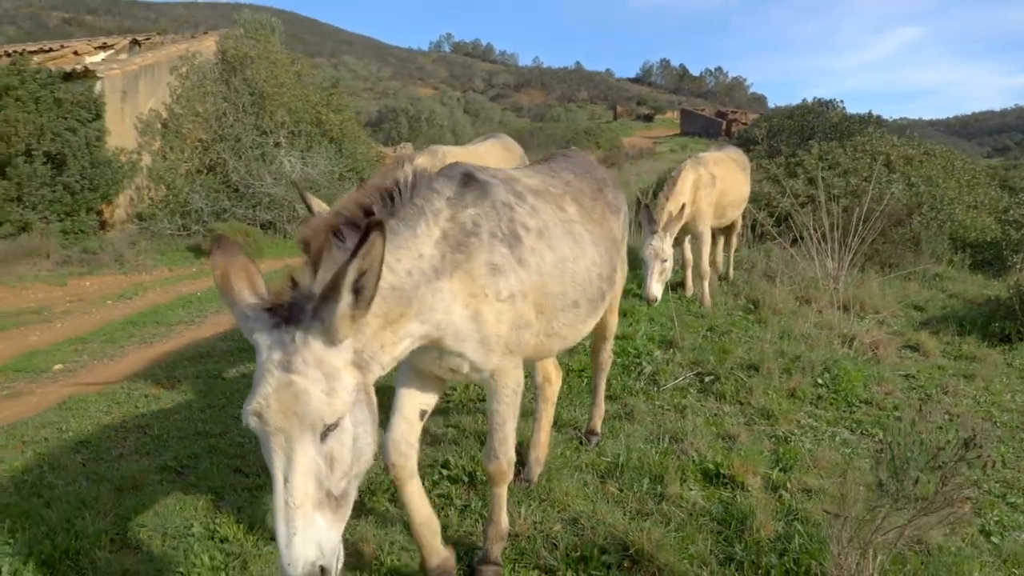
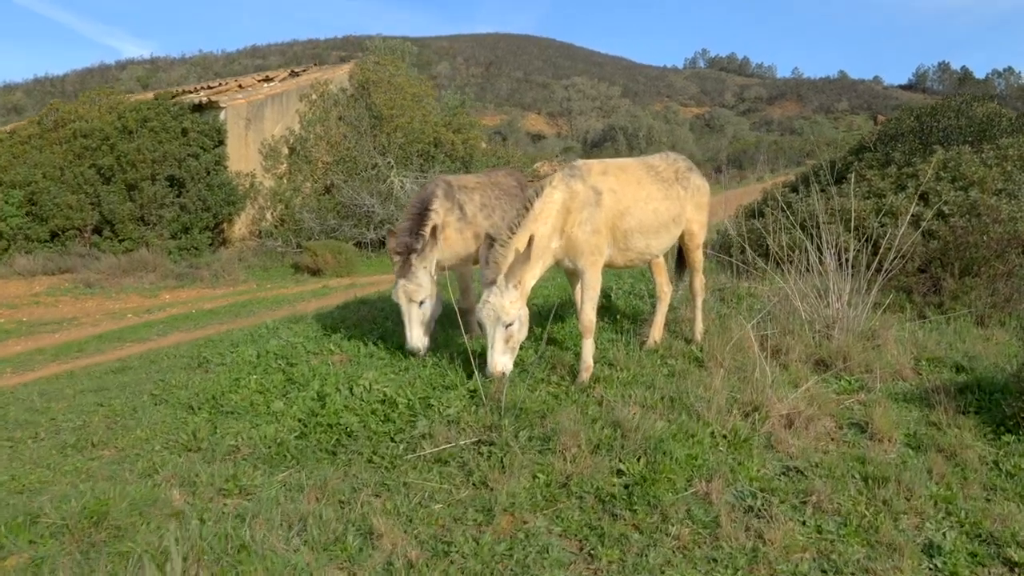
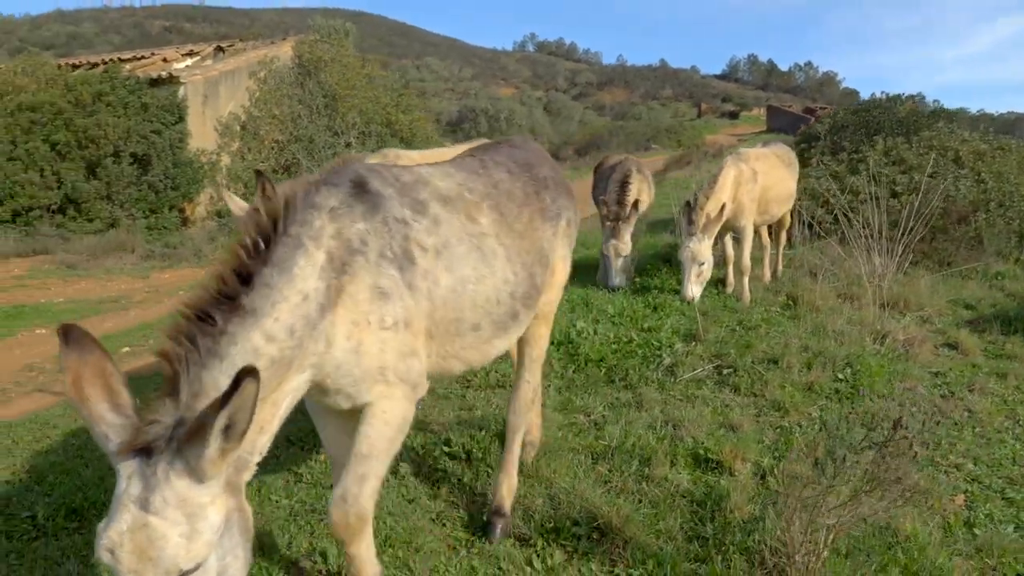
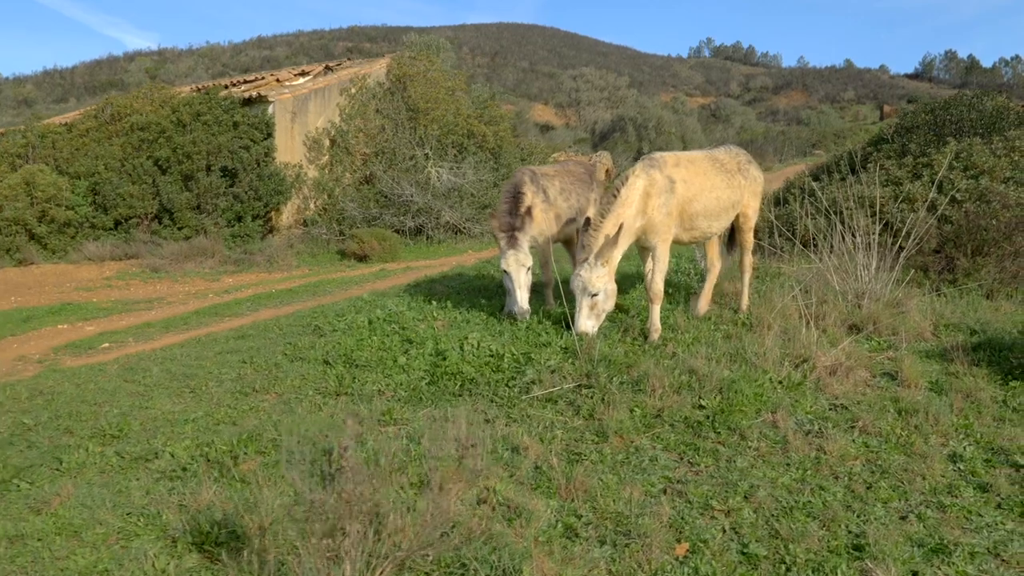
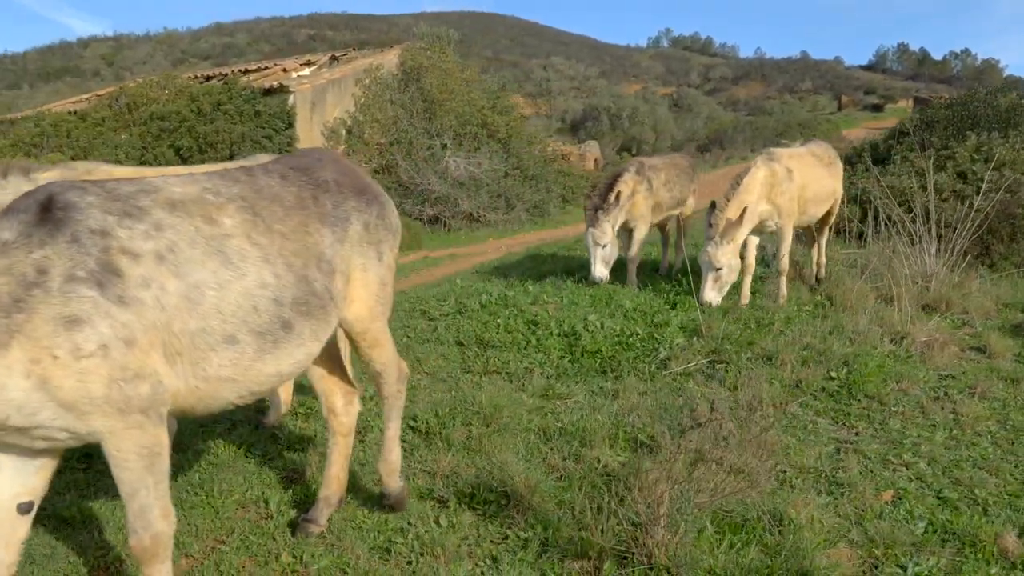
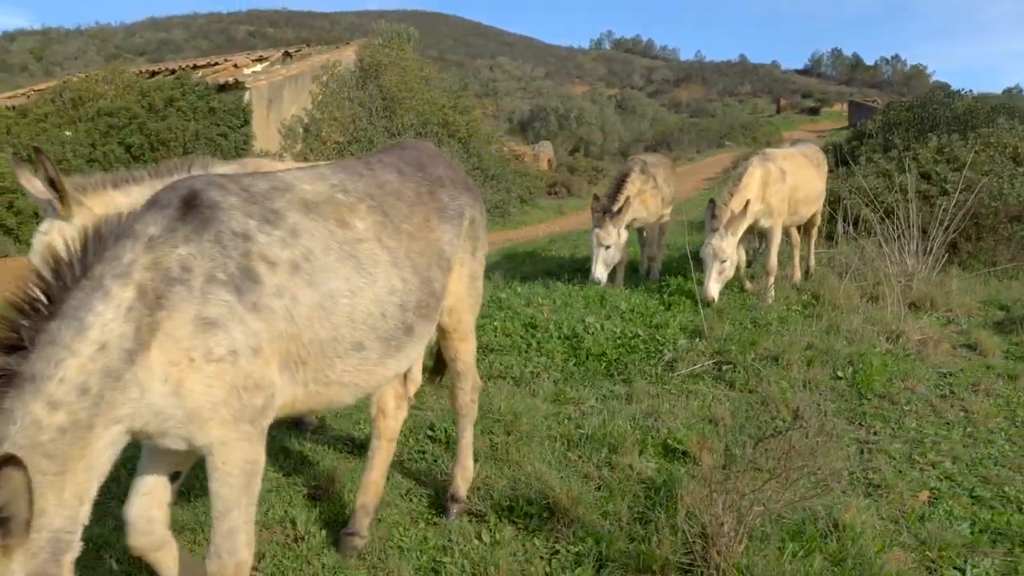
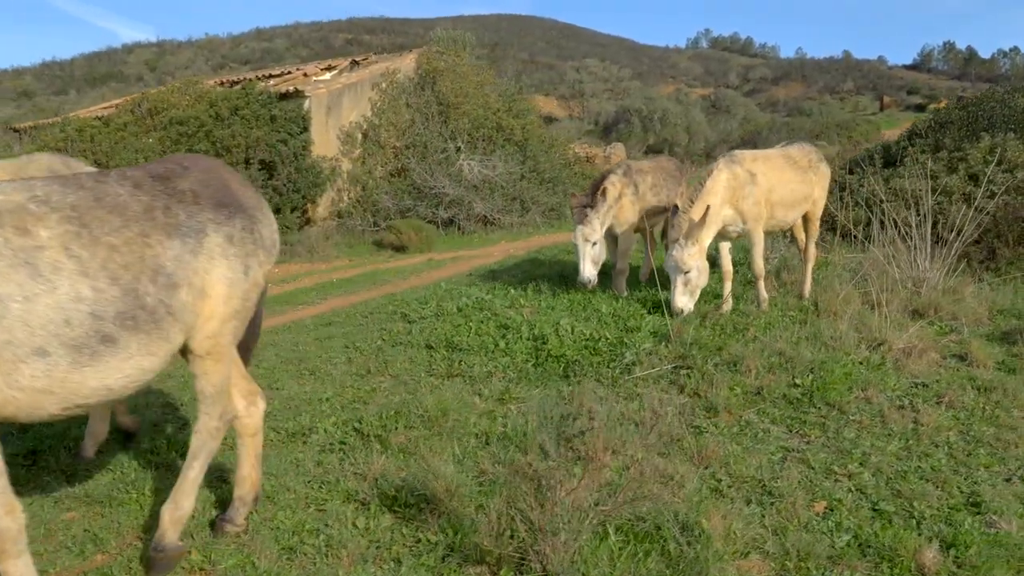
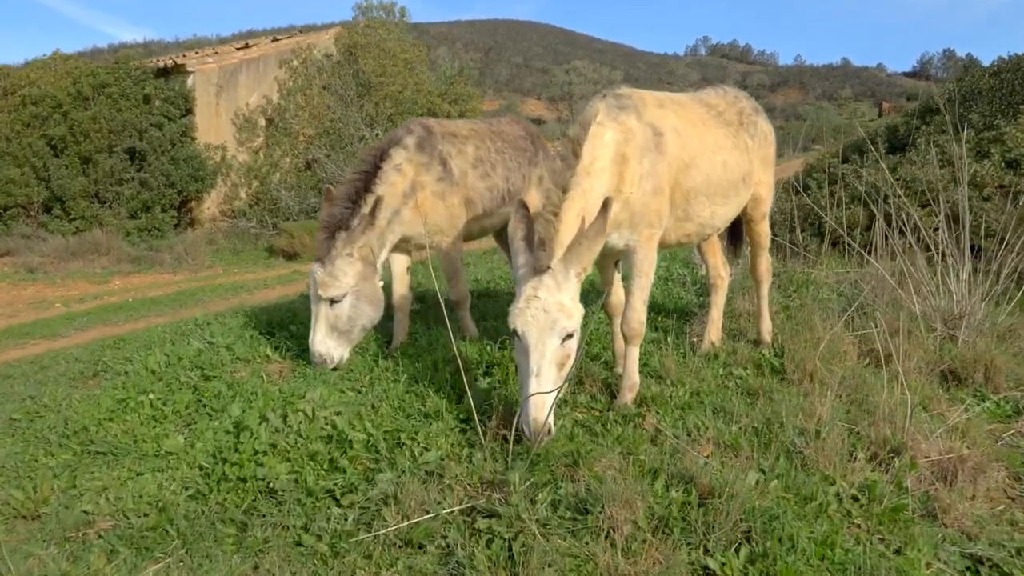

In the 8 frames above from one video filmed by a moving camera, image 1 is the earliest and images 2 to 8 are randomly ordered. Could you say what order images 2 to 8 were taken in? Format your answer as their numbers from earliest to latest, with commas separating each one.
3, 6, 5, 7, 4, 2, 8
